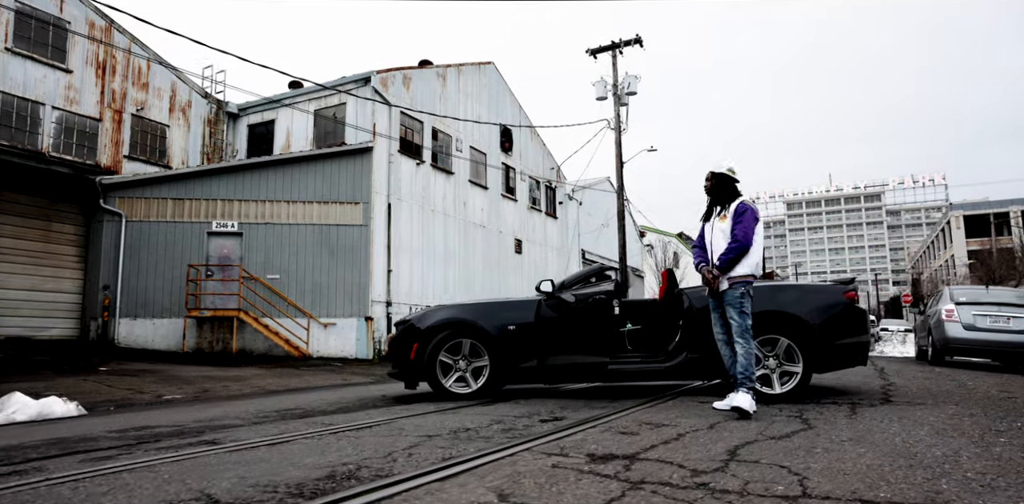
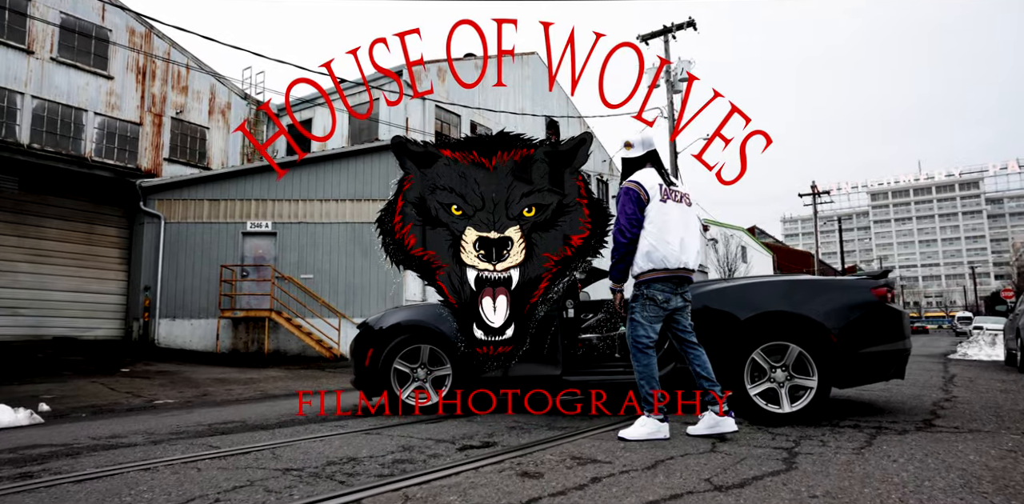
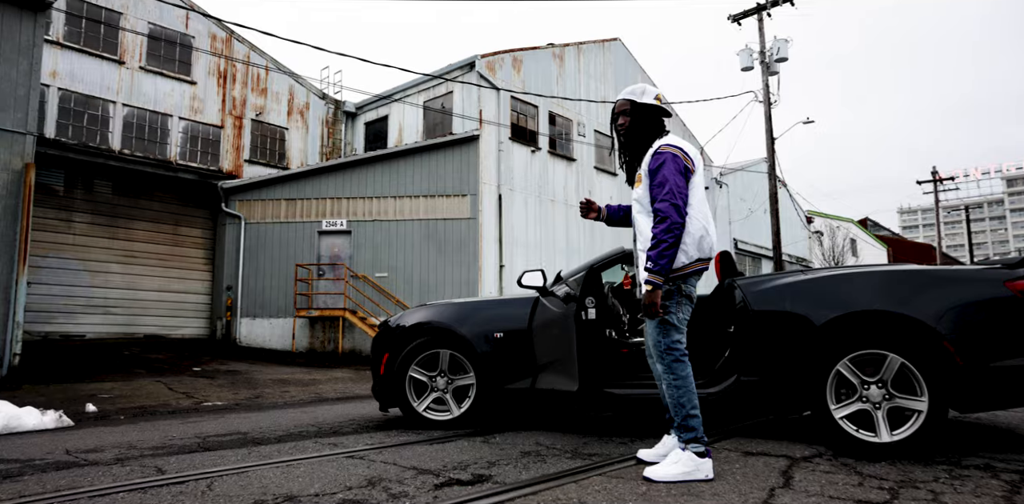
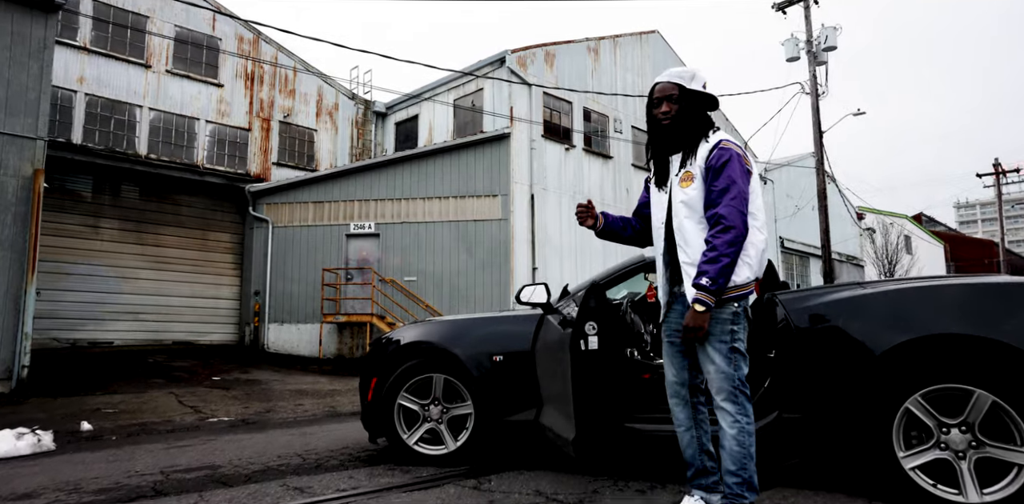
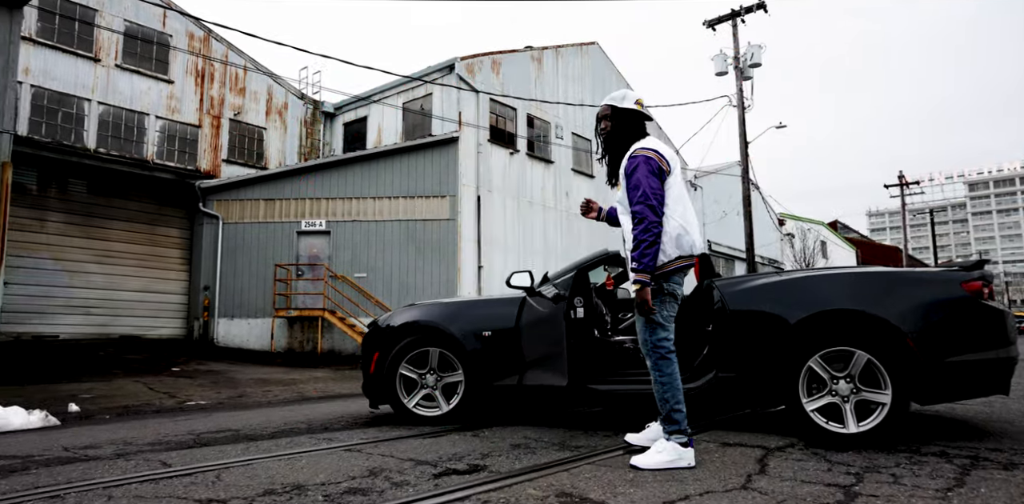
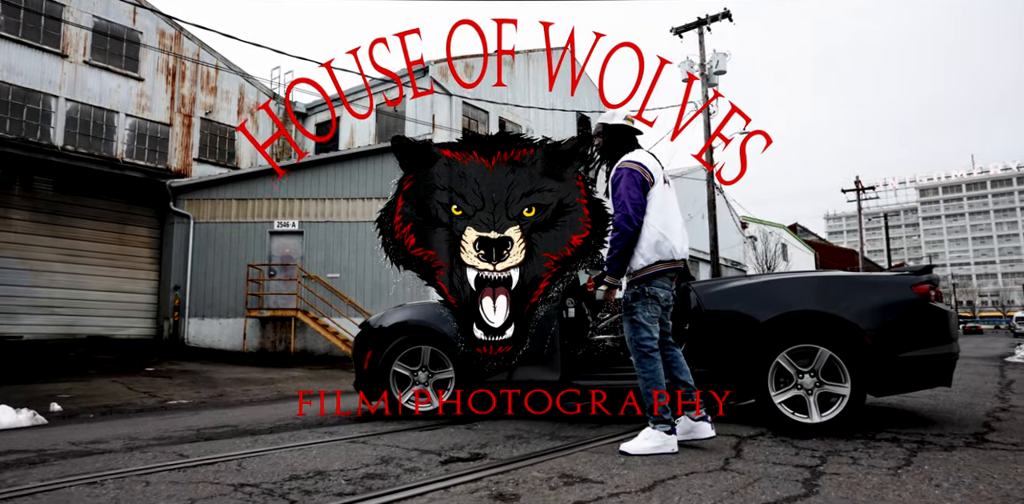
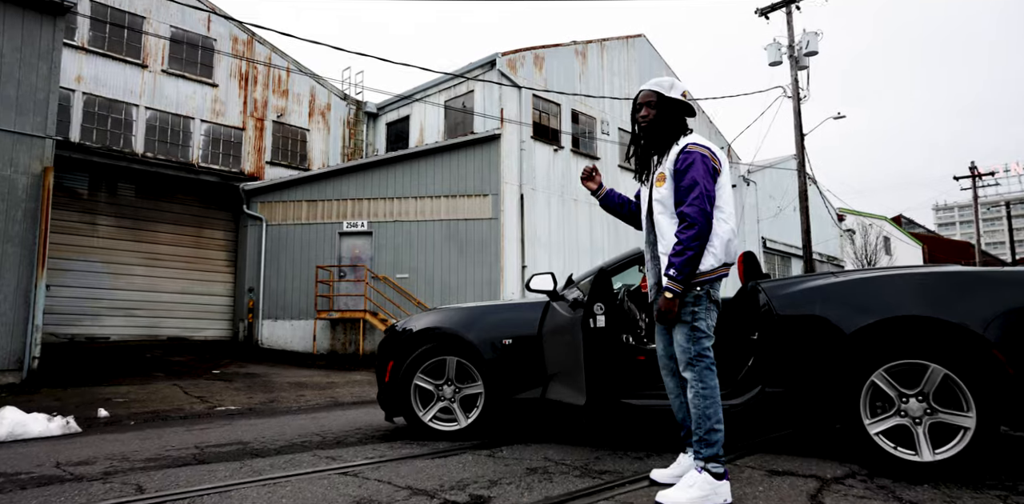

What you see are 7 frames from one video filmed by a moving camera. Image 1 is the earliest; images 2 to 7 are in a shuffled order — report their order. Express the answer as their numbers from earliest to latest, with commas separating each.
2, 6, 5, 3, 7, 4
